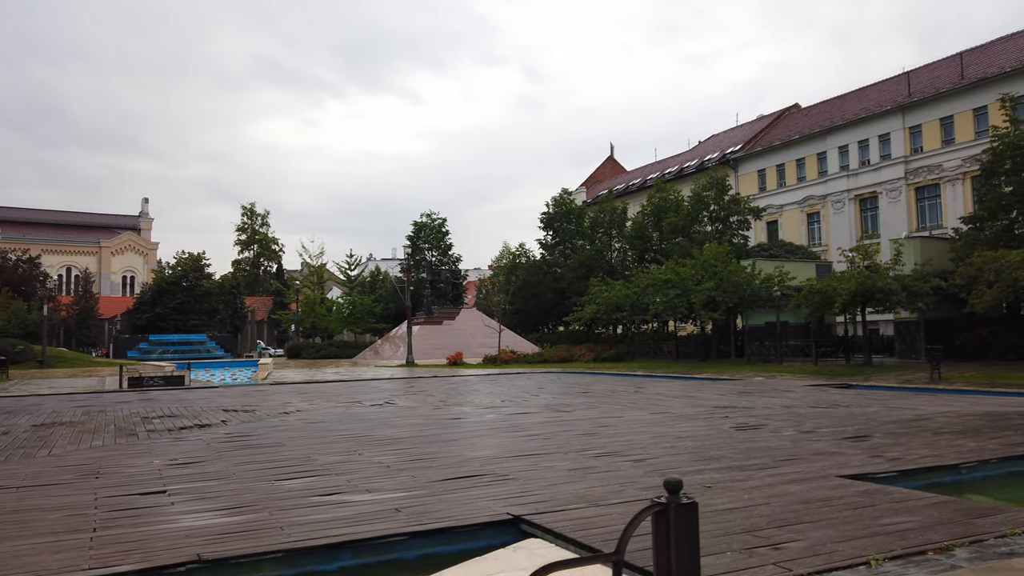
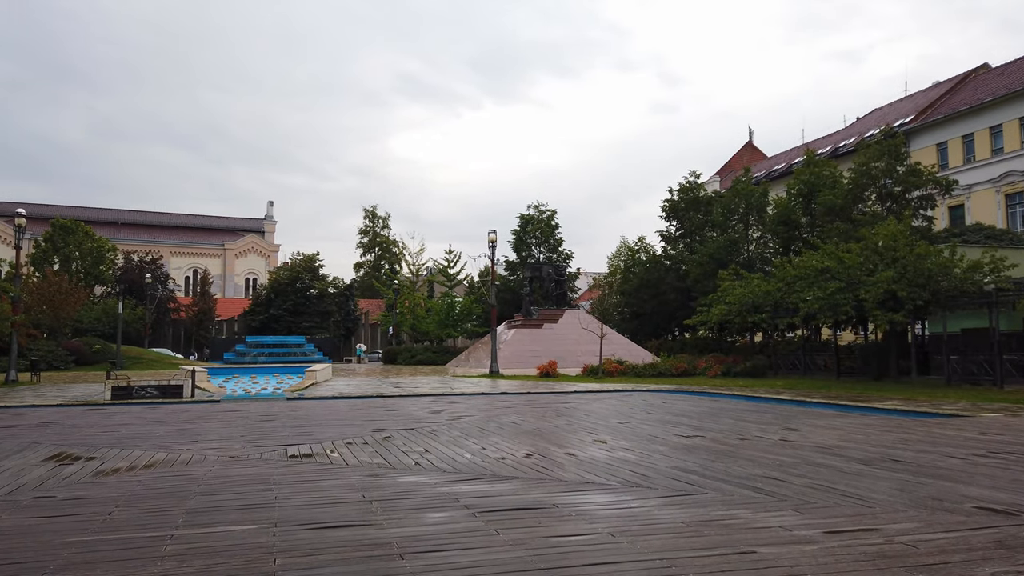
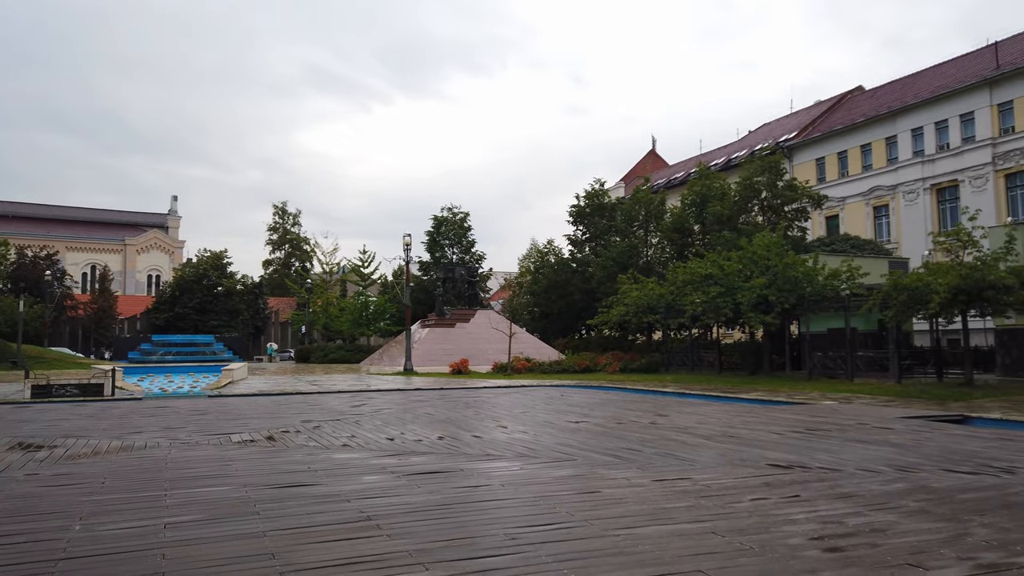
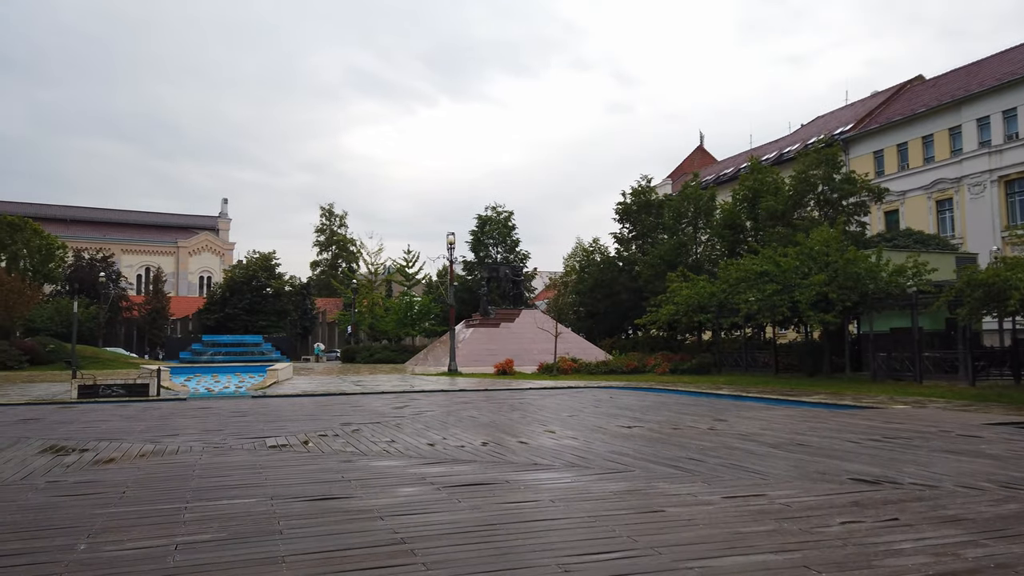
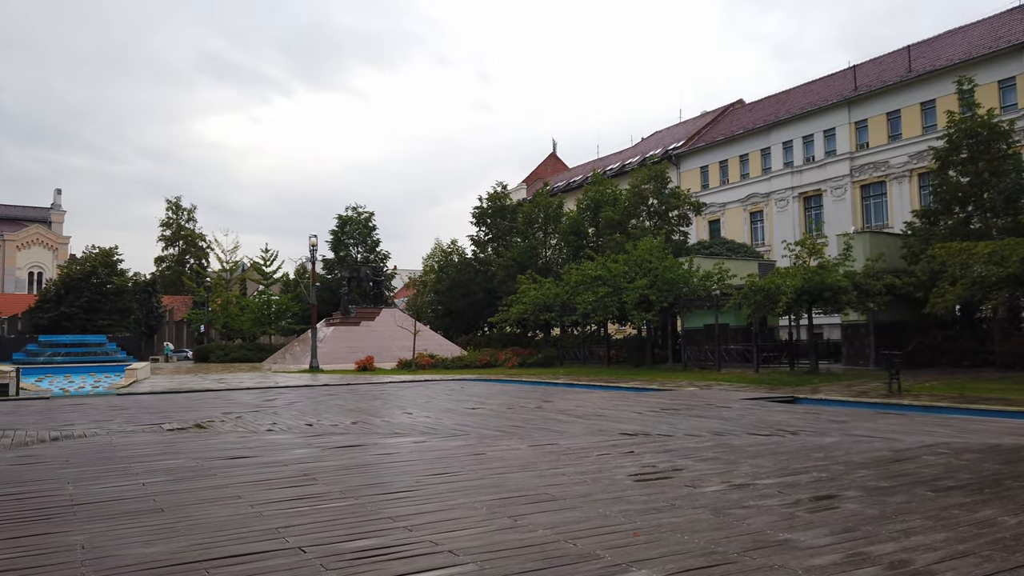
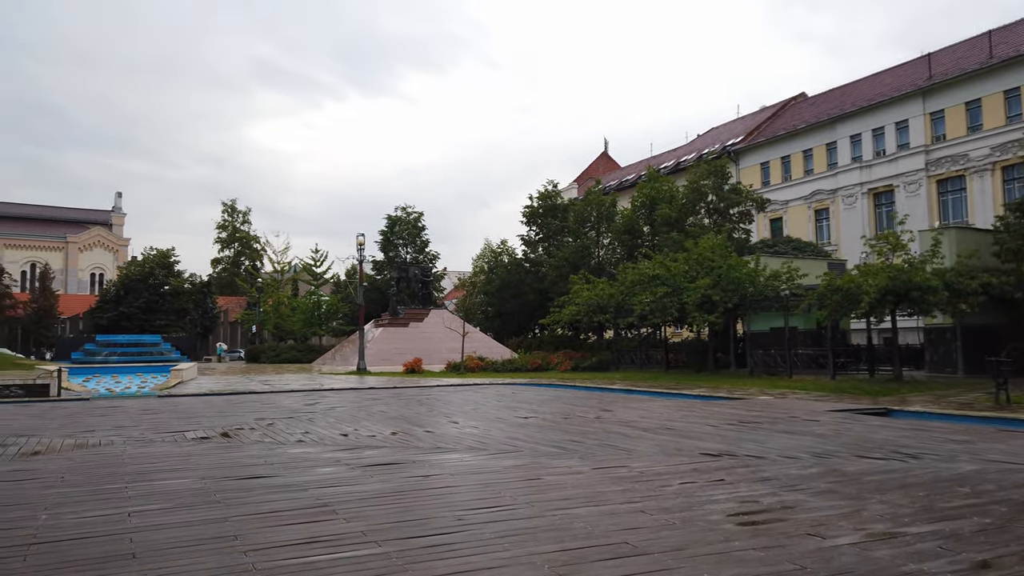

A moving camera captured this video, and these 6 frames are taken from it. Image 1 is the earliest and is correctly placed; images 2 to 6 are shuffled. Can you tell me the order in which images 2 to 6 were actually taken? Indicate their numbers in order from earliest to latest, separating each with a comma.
5, 6, 3, 4, 2
